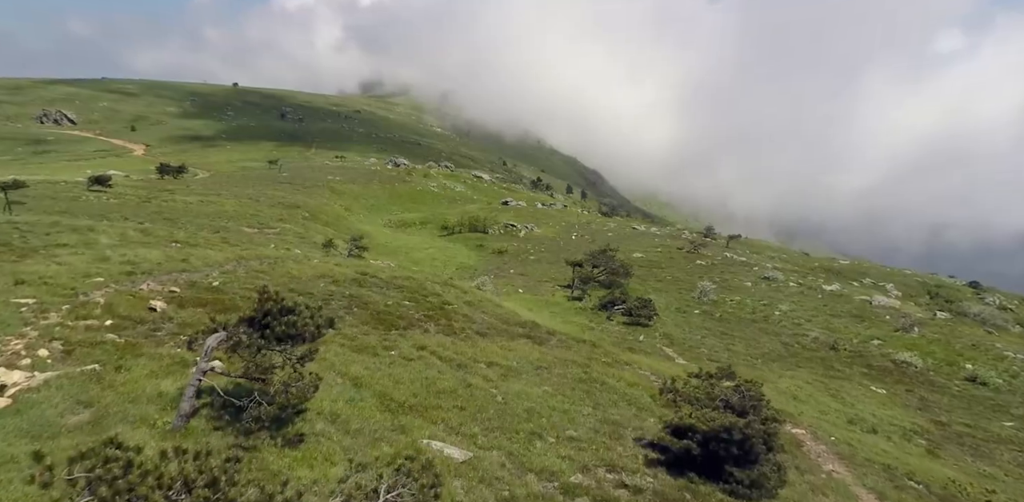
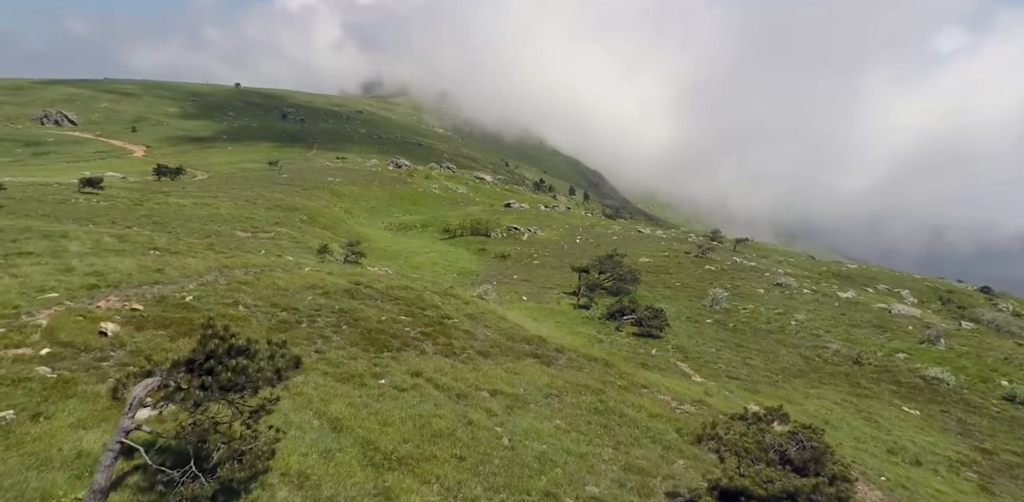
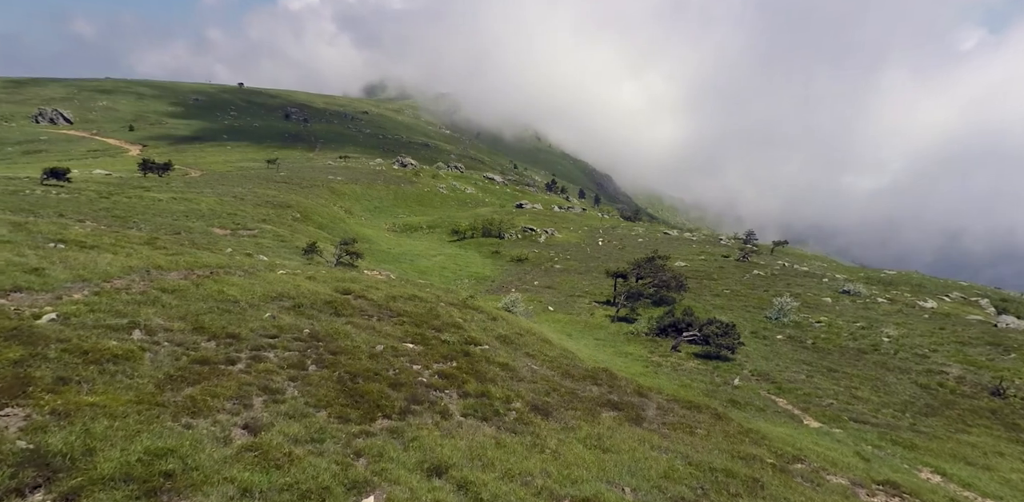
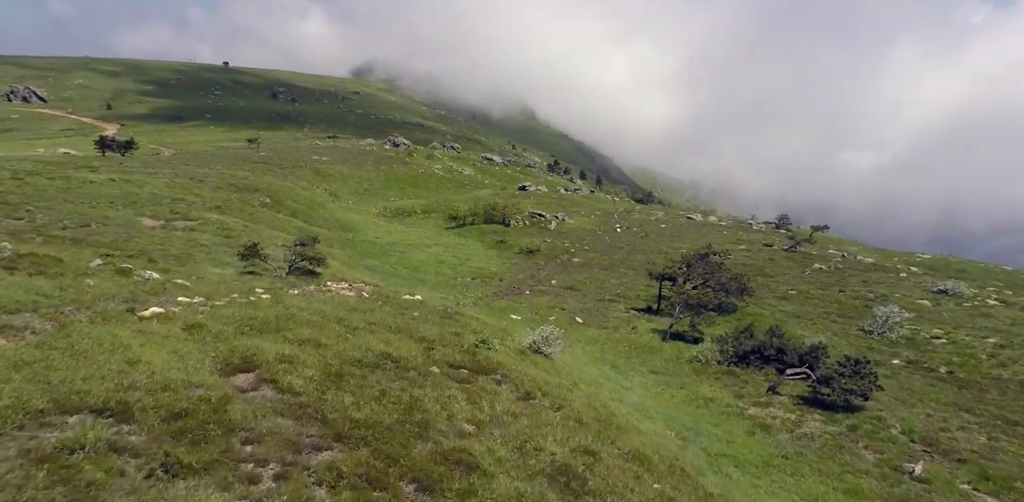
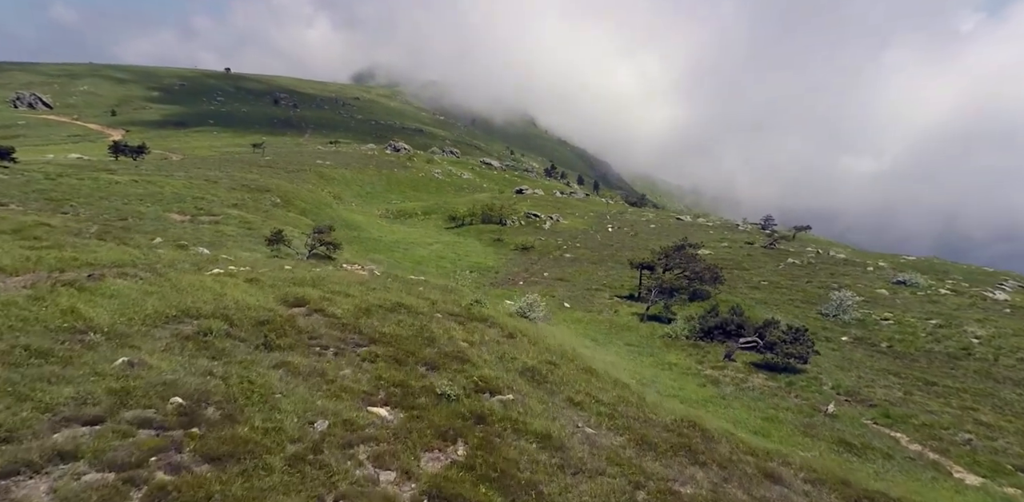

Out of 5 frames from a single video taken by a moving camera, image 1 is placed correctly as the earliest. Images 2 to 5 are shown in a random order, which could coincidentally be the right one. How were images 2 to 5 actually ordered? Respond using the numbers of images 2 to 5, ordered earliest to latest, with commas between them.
2, 3, 5, 4
